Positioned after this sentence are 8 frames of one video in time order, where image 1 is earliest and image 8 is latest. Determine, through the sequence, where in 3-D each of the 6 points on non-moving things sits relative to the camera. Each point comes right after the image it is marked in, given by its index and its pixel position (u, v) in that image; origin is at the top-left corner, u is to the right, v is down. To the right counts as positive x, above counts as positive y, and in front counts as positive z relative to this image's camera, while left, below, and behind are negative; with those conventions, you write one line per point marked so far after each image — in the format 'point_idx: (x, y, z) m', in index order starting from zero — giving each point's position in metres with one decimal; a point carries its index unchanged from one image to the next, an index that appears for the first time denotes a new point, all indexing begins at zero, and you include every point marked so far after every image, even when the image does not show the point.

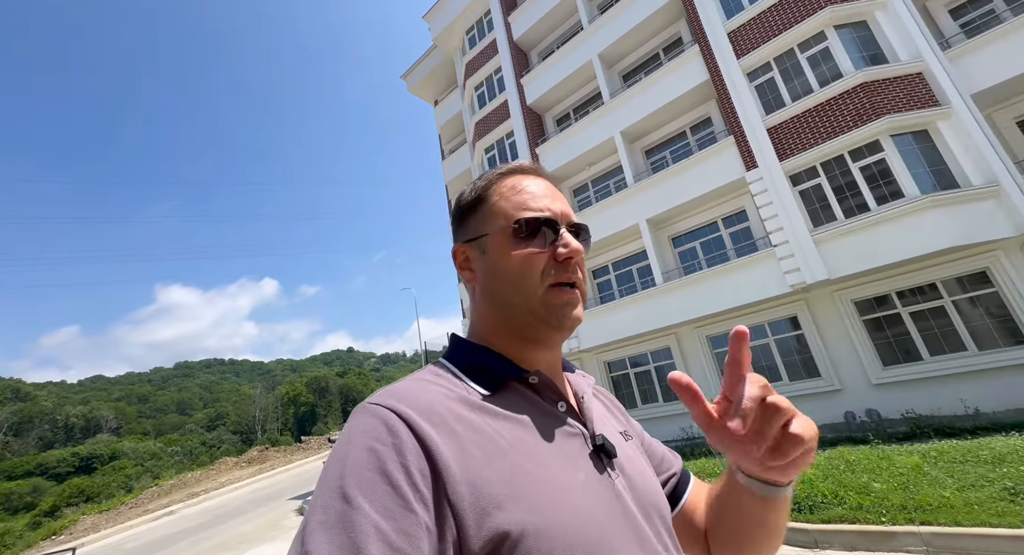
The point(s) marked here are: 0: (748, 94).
0: (+5.8, +4.5, +10.6) m
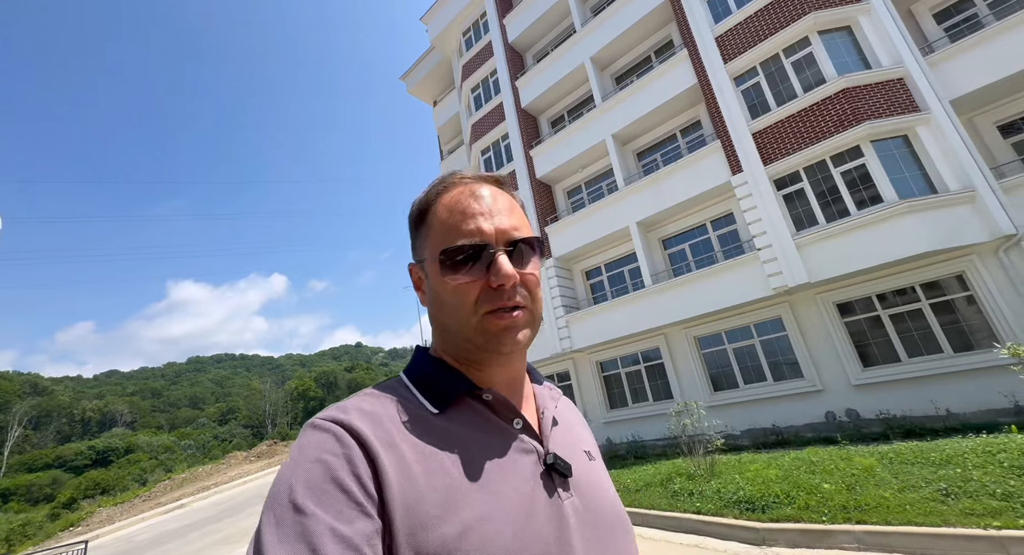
0: (+5.5, +4.5, +10.7) m
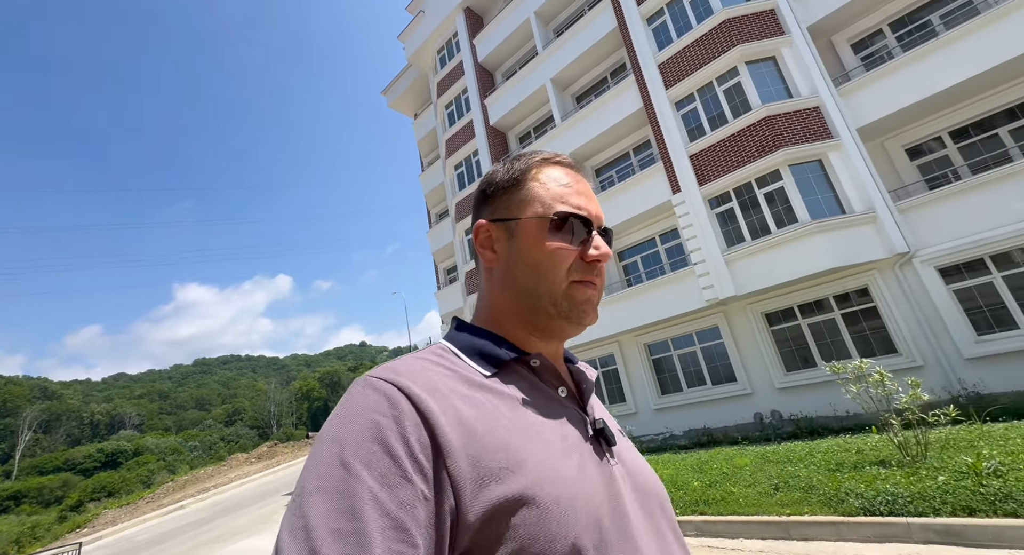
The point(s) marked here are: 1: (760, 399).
0: (+4.3, +4.2, +11.6) m
1: (+5.9, -2.9, +10.2) m
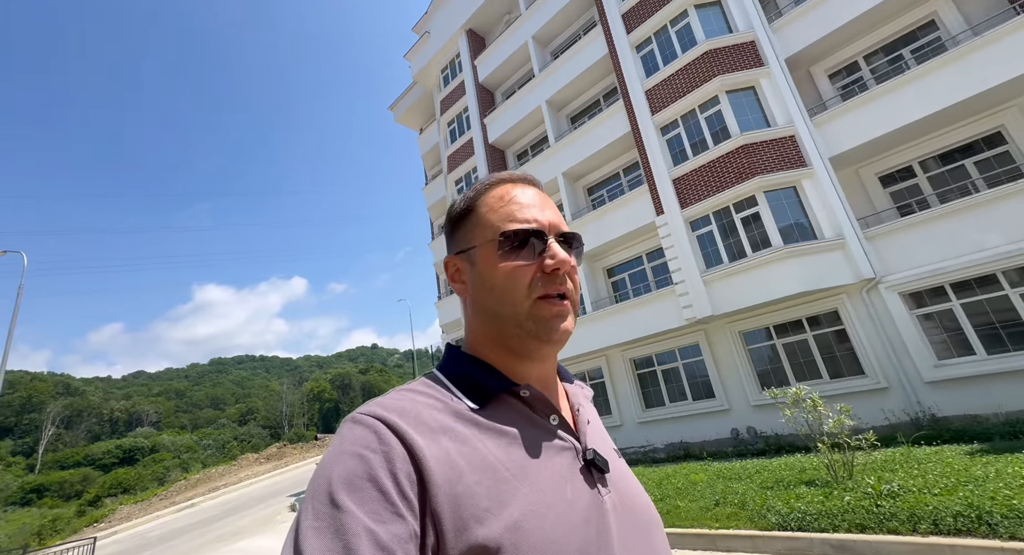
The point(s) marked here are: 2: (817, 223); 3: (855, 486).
0: (+4.1, +3.6, +12.1) m
1: (+5.5, -3.4, +10.6) m
2: (+7.0, +1.3, +9.8) m
3: (+3.8, -2.3, +4.8) m
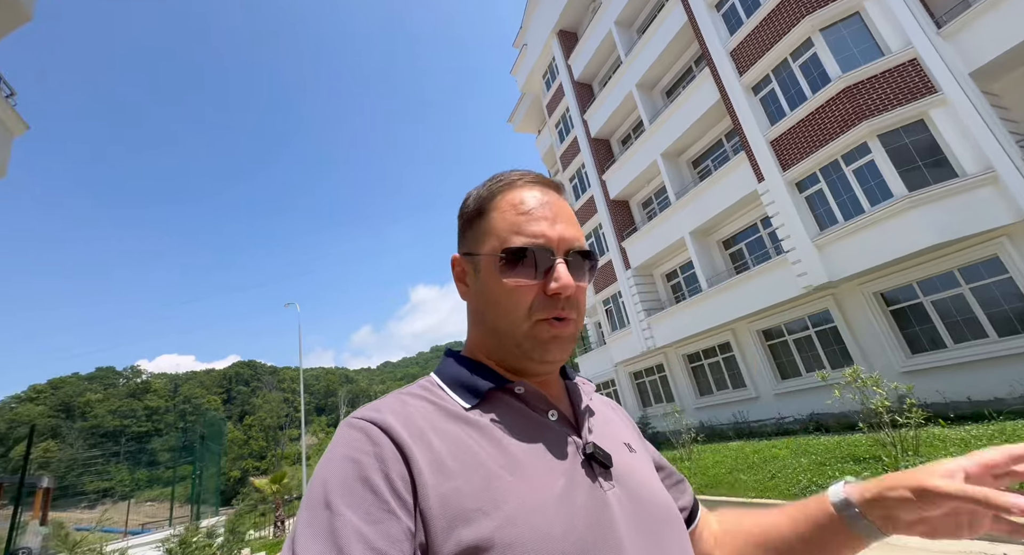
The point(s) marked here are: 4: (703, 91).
0: (+6.4, +4.5, +11.4) m
1: (+8.3, -2.4, +9.7) m
2: (+8.6, +2.3, +8.3) m
3: (+4.4, -2.2, +5.0) m
4: (+5.8, +5.7, +13.0) m
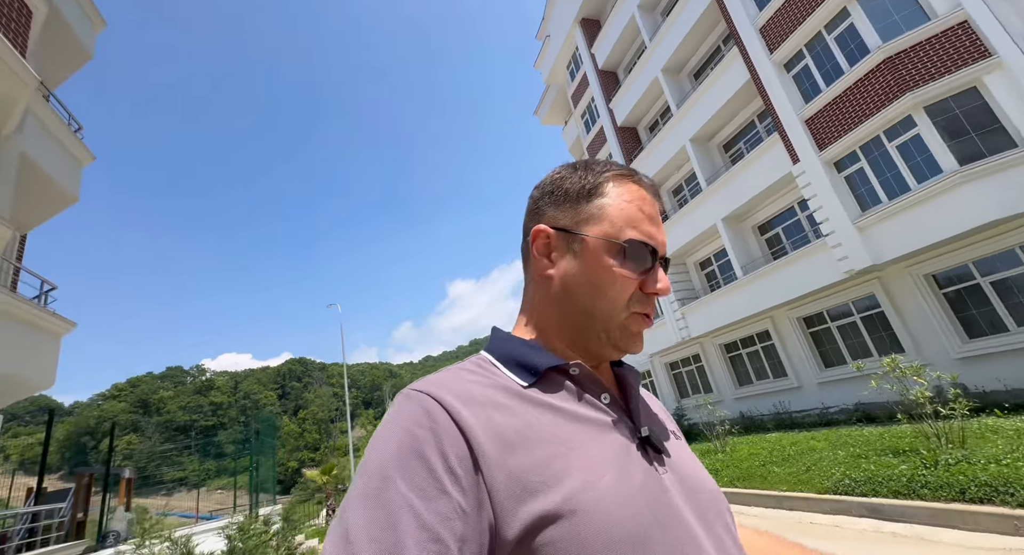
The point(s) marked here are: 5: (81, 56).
0: (+6.9, +4.8, +10.9) m
1: (+9.0, -2.0, +9.2) m
2: (+8.9, +2.7, +7.6) m
3: (+4.6, -2.0, +4.8) m
4: (+6.5, +6.0, +12.6) m
5: (-7.2, +3.7, +7.1) m
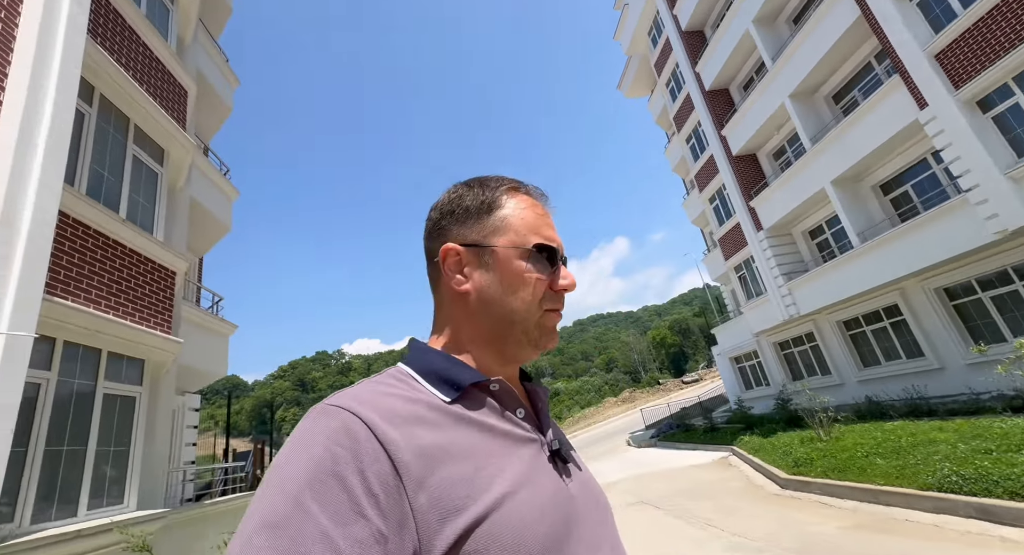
0: (+8.5, +5.5, +9.2) m
1: (+10.5, -1.2, +7.3) m
2: (+9.8, +3.4, +5.7) m
3: (+5.3, -1.7, +4.1) m
4: (+8.3, +6.8, +10.9) m
5: (-6.1, +3.4, +8.9) m
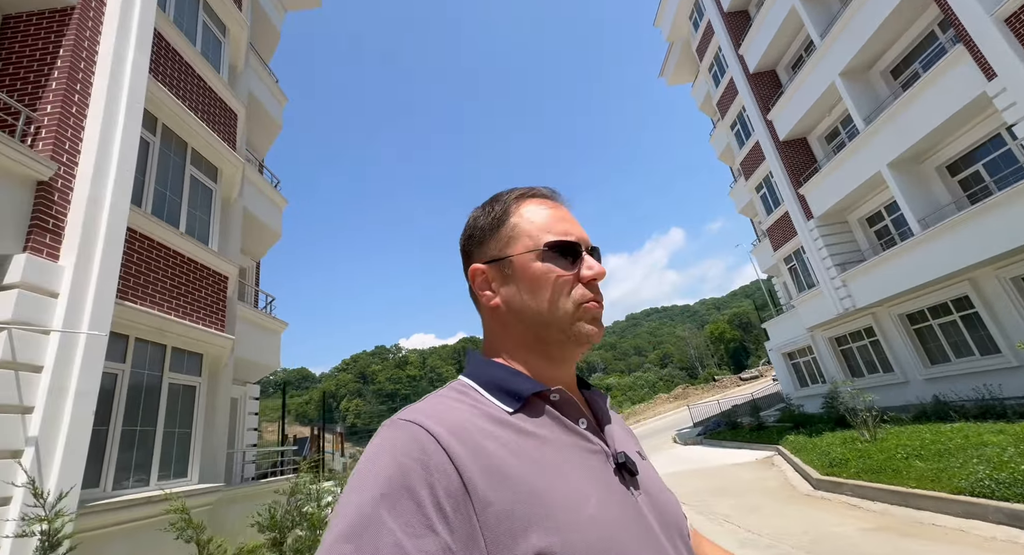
0: (+8.9, +5.8, +8.4) m
1: (+10.9, -1.0, +6.3) m
2: (+9.9, +3.6, +4.7) m
3: (+5.3, -1.6, +3.7) m
4: (+9.0, +7.1, +10.0) m
5: (-5.5, +3.4, +9.8) m
